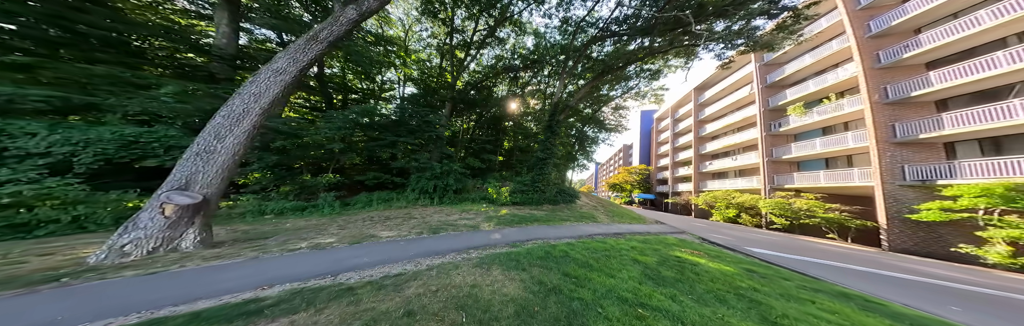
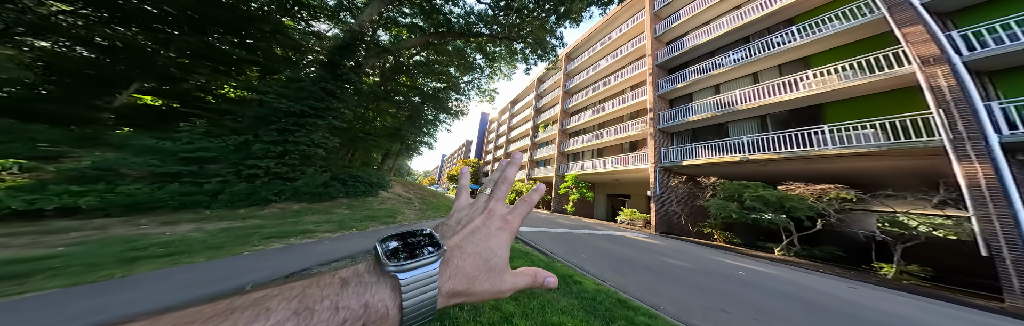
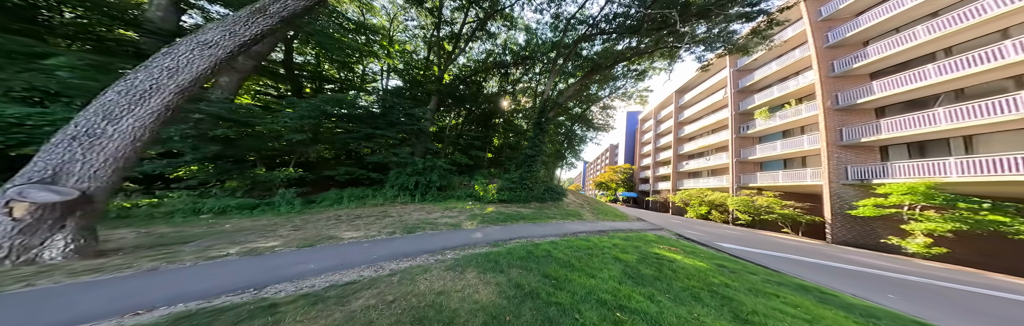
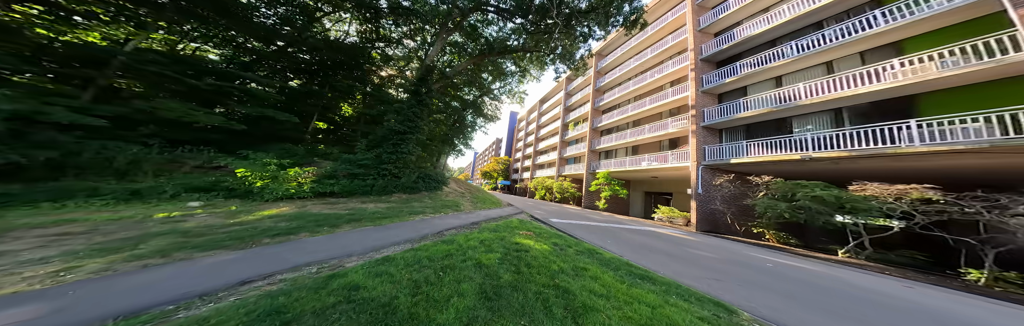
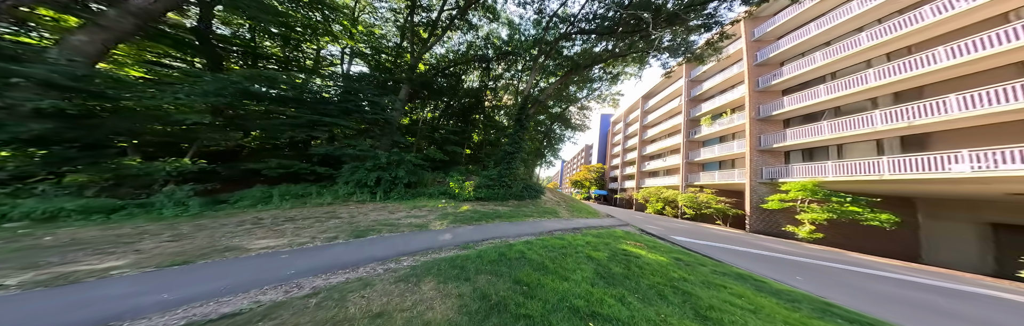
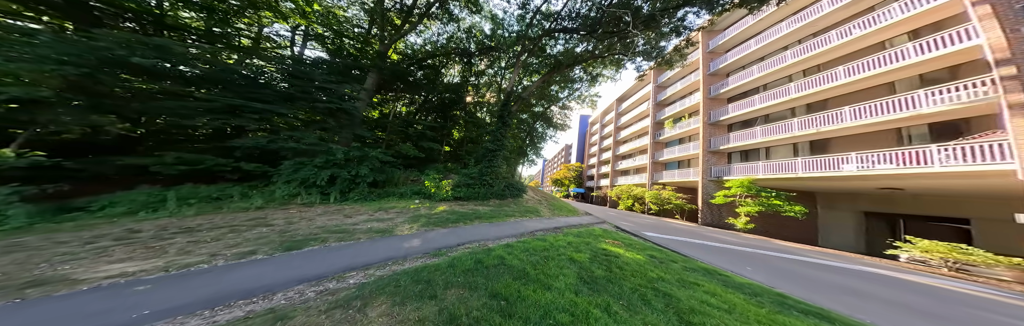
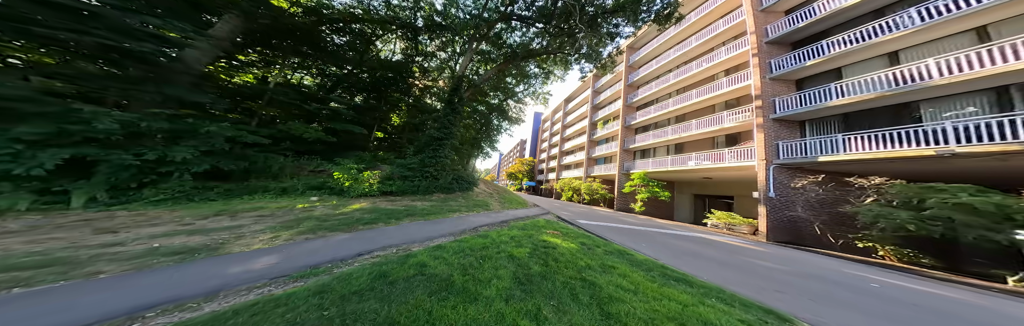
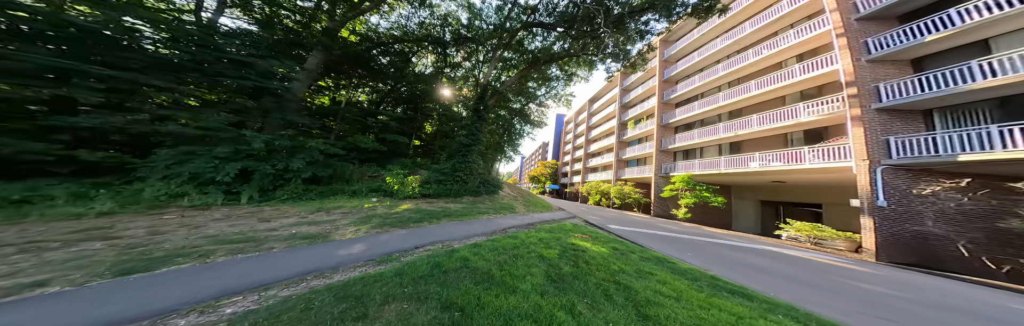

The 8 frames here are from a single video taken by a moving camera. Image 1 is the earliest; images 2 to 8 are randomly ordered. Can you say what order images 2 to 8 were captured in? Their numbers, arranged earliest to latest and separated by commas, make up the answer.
3, 5, 6, 8, 7, 4, 2
